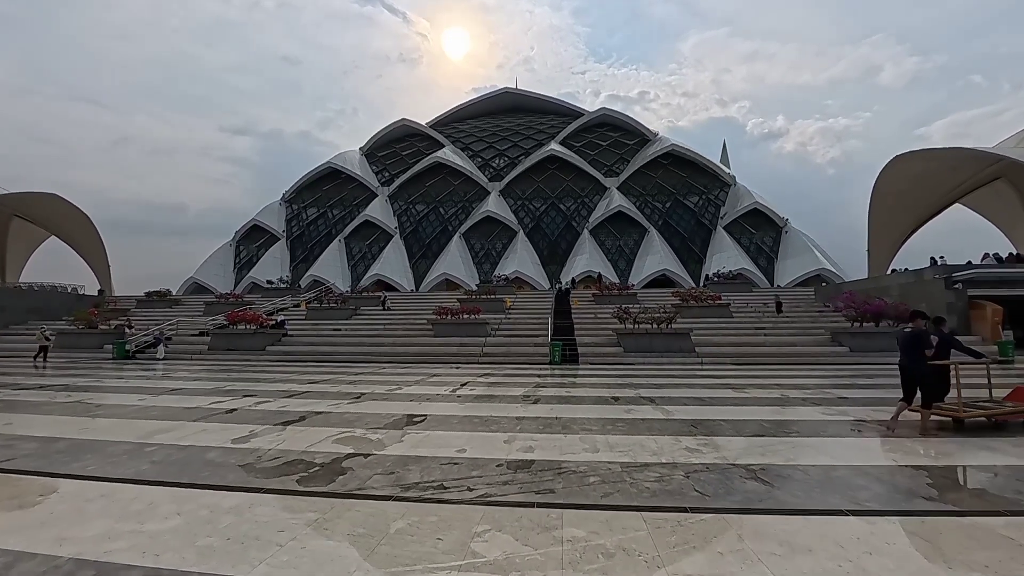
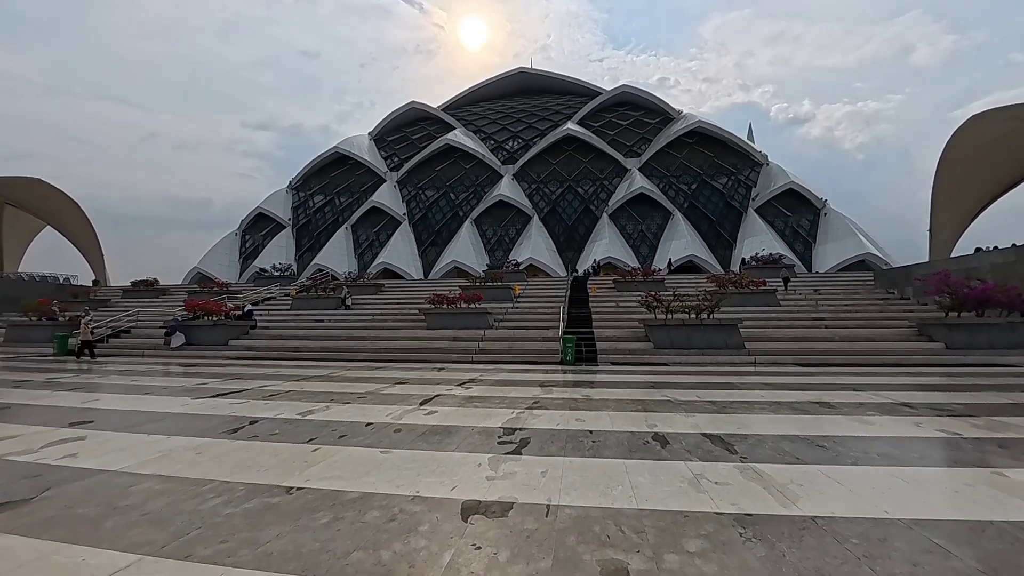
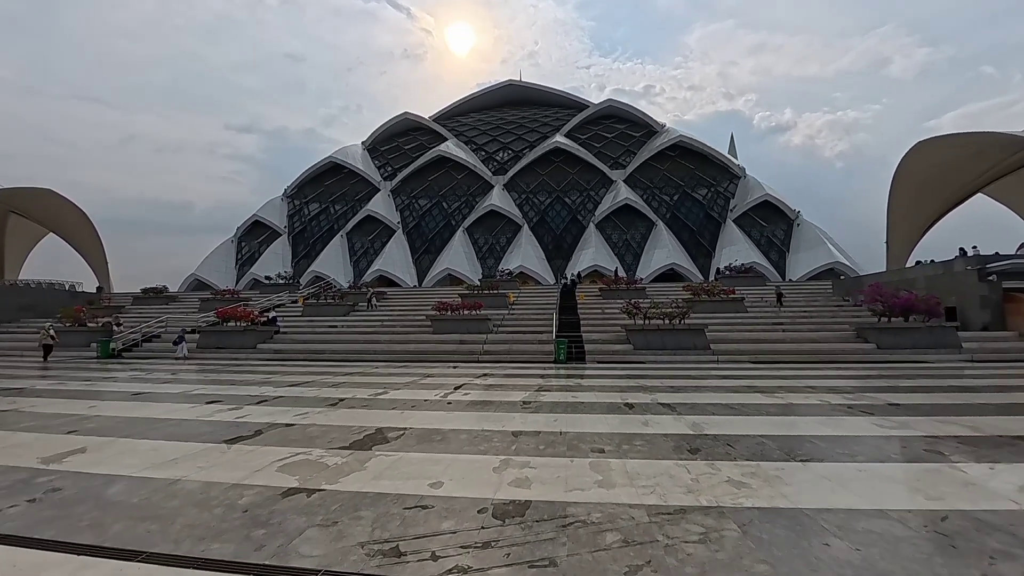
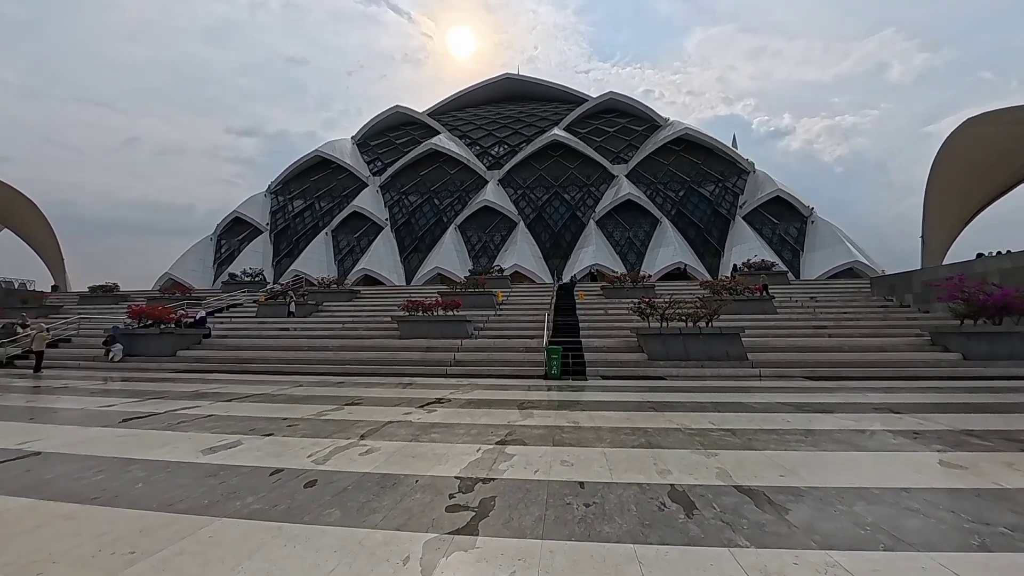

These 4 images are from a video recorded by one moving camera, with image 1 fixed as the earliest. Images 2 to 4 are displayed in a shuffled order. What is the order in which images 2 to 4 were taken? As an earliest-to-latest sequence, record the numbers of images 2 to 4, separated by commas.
3, 2, 4
